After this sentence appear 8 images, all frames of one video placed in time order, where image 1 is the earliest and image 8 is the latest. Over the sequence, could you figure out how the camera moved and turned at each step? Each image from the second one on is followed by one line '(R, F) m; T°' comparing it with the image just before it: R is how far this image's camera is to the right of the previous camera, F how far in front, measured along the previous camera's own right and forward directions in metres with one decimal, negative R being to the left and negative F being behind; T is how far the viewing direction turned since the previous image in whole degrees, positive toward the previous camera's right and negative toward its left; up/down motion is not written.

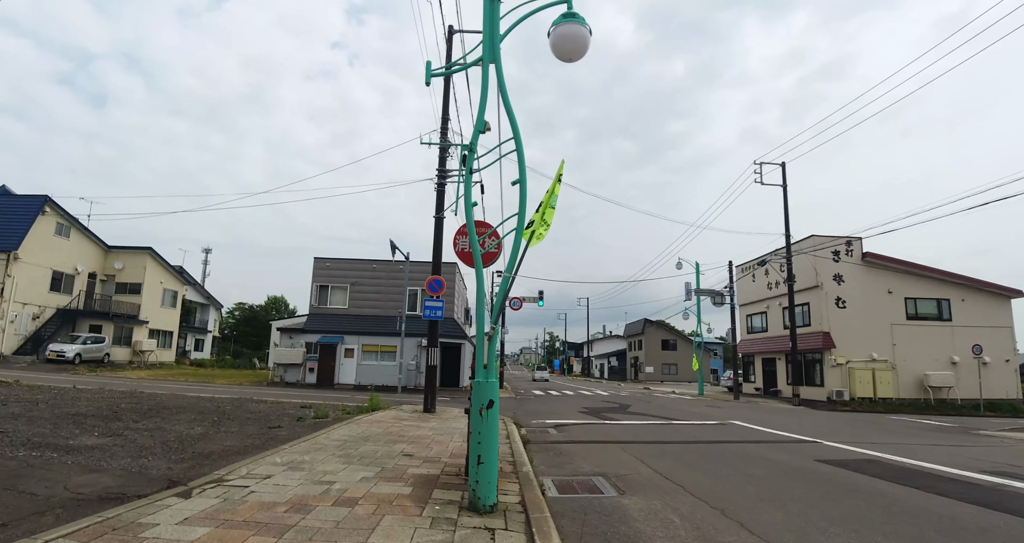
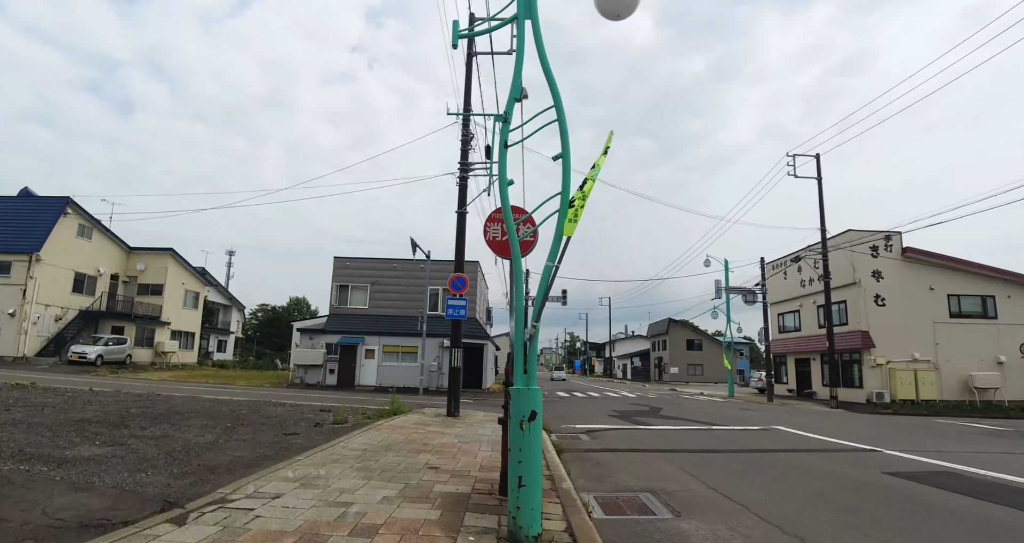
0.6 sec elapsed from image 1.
(-0.2, +0.7) m; -2°
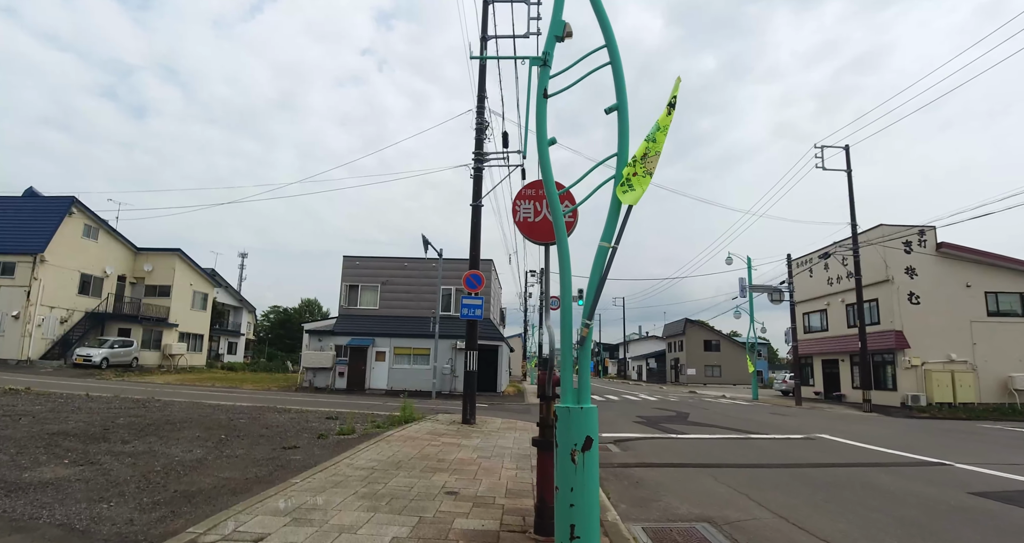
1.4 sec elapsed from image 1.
(-0.2, +0.9) m; -1°
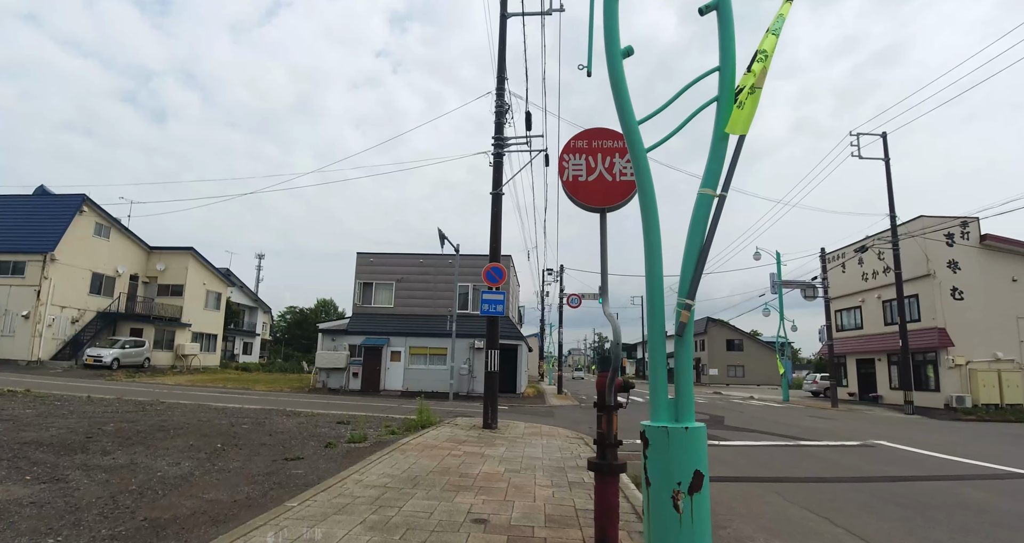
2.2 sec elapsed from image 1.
(-0.2, +0.9) m; -2°
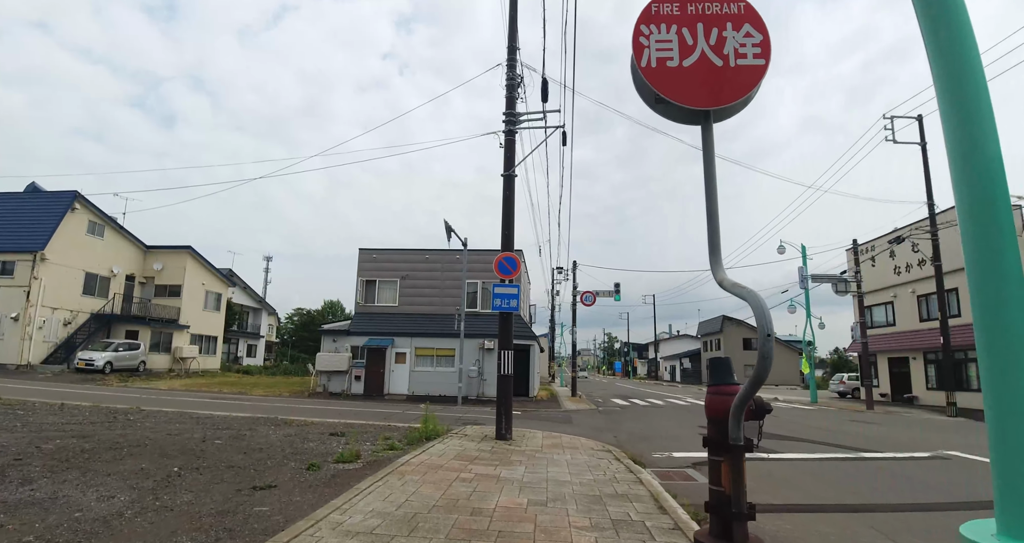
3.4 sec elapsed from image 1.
(-0.1, +1.3) m; -1°
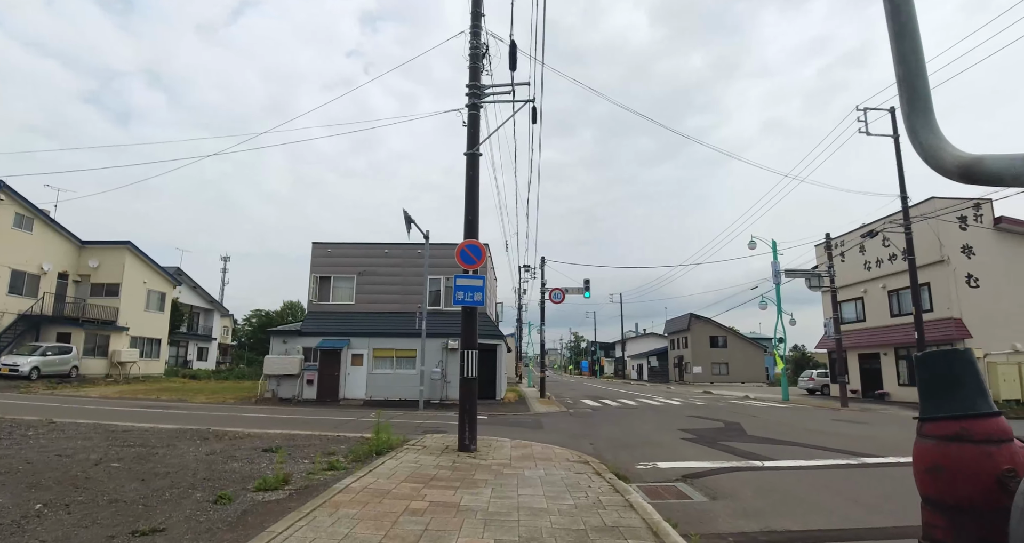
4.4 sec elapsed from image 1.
(0.0, +1.1) m; +4°
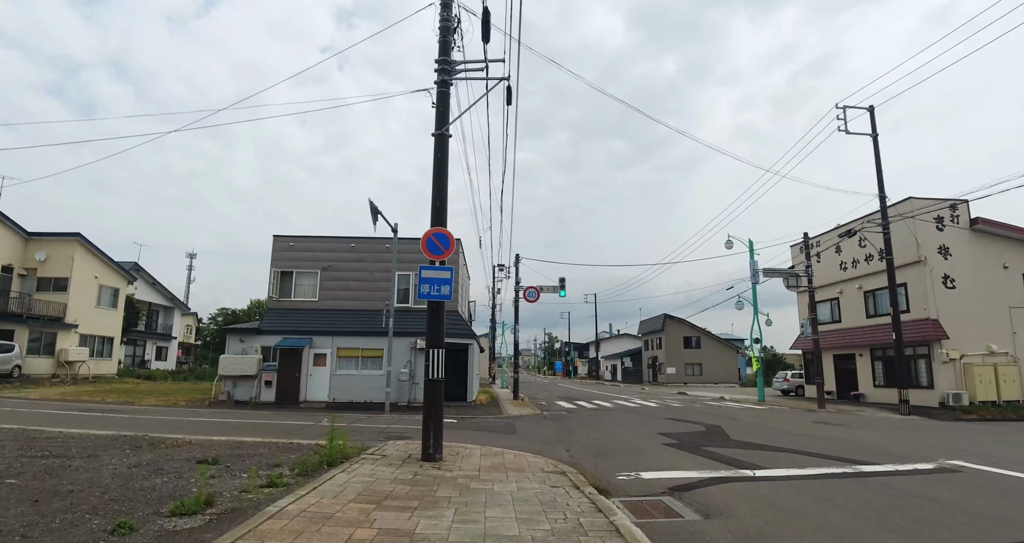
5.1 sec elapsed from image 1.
(+0.1, +0.8) m; +3°
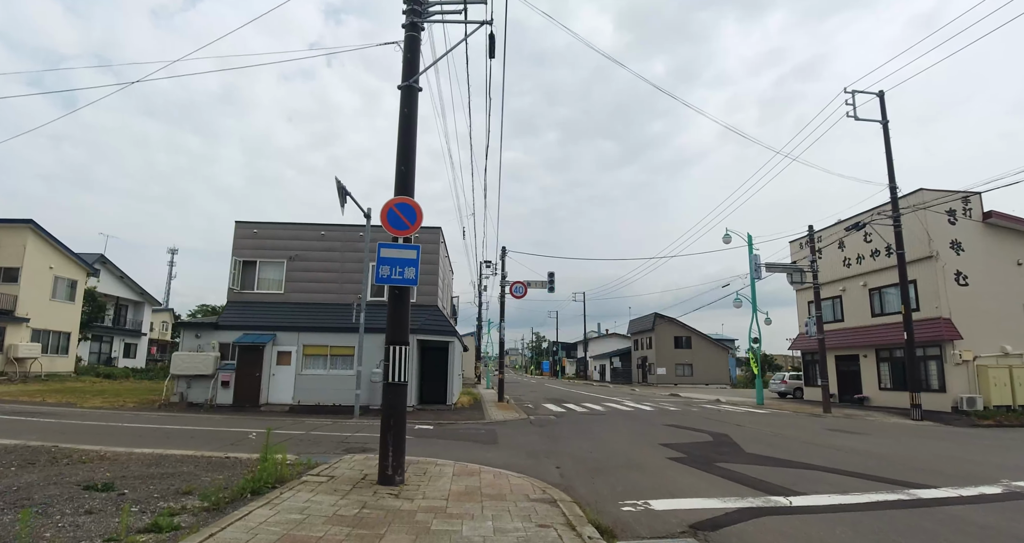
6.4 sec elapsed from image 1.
(+0.1, +1.5) m; +1°
